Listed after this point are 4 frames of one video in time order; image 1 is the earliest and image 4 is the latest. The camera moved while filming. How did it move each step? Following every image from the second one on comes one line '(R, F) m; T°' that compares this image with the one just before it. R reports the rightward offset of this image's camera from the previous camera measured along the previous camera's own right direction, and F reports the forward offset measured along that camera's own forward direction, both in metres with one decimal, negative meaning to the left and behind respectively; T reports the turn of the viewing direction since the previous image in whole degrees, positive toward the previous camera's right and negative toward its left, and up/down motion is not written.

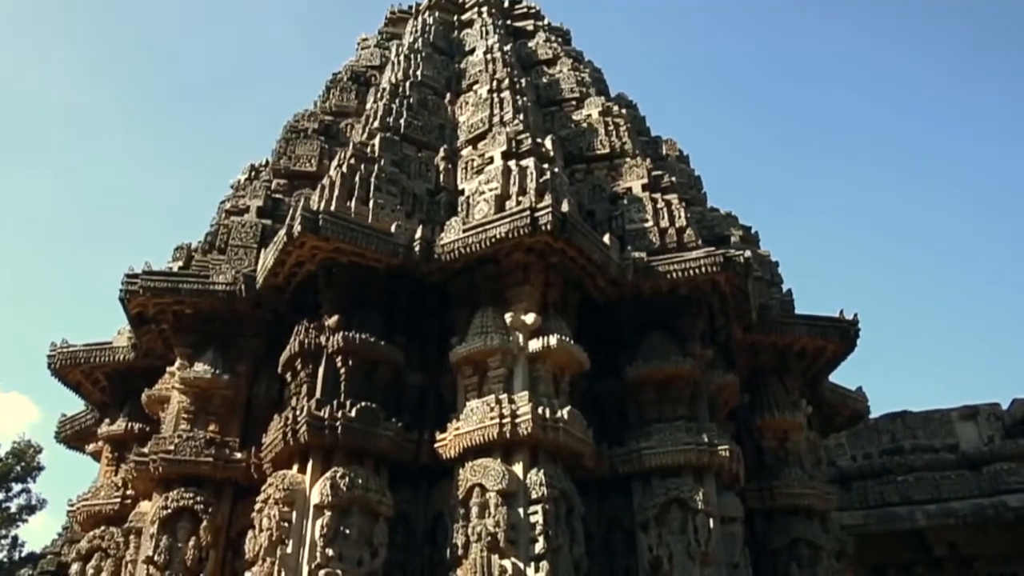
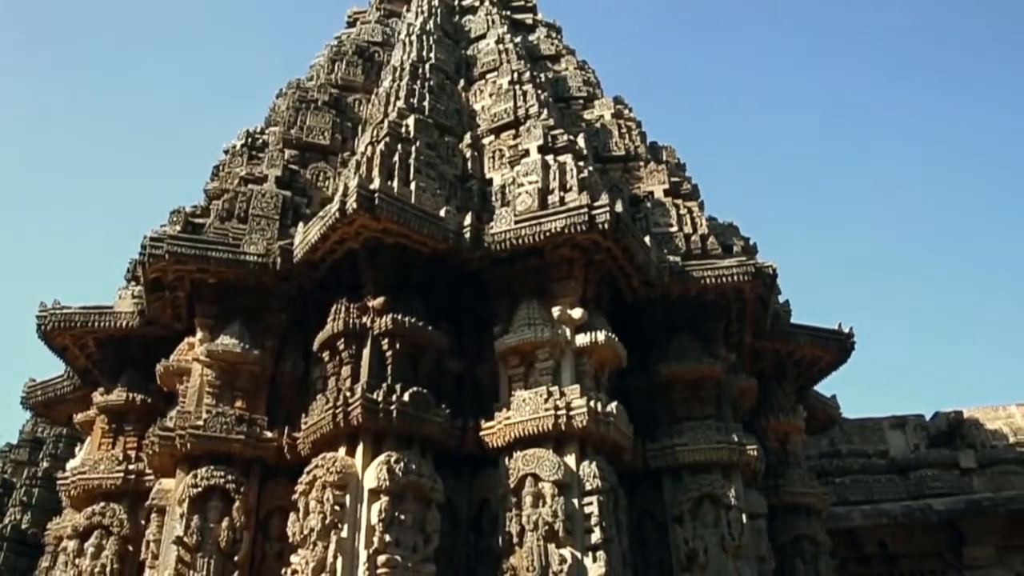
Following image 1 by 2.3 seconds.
(-1.5, 0.0) m; +8°
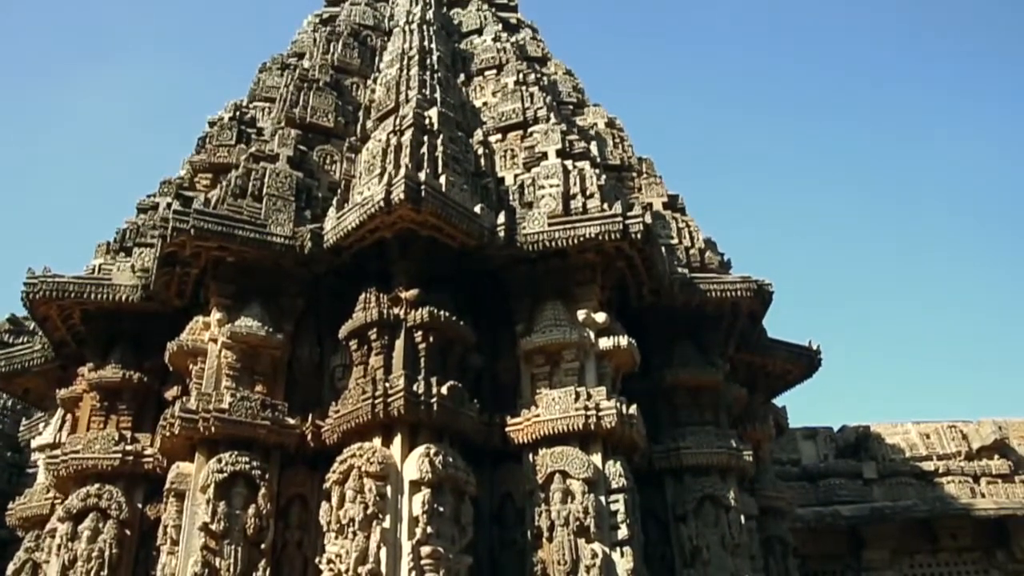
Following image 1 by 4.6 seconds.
(-1.4, -0.1) m; +9°
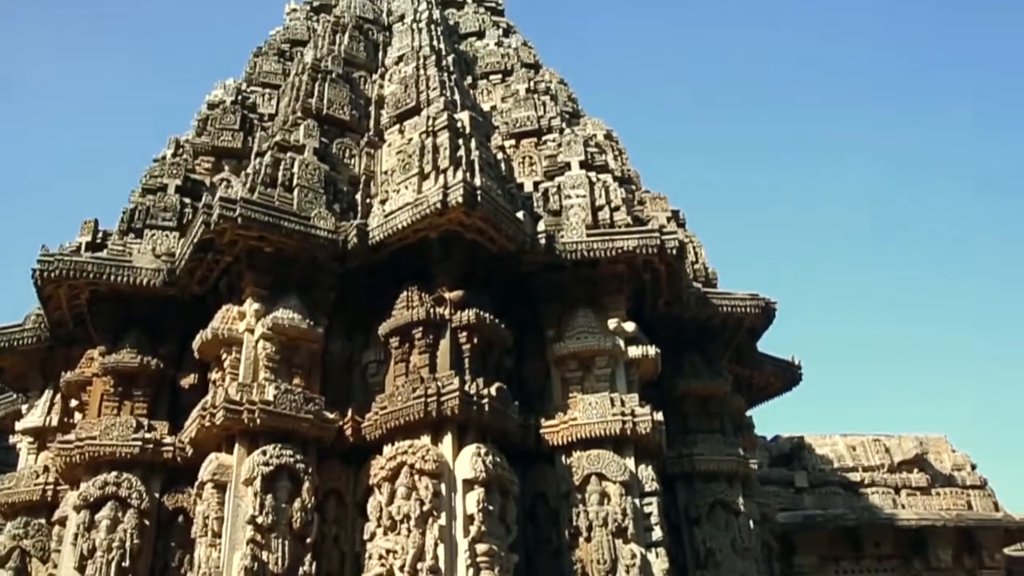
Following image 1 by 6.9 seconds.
(-1.3, -0.1) m; +7°
